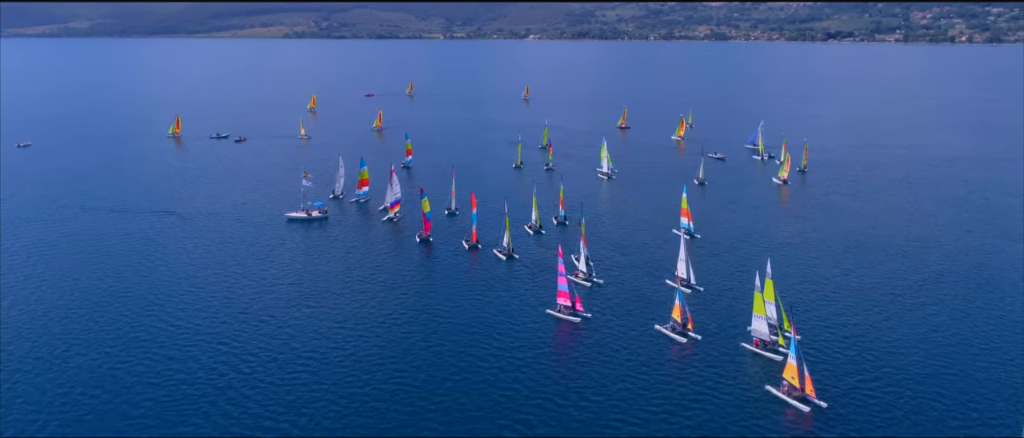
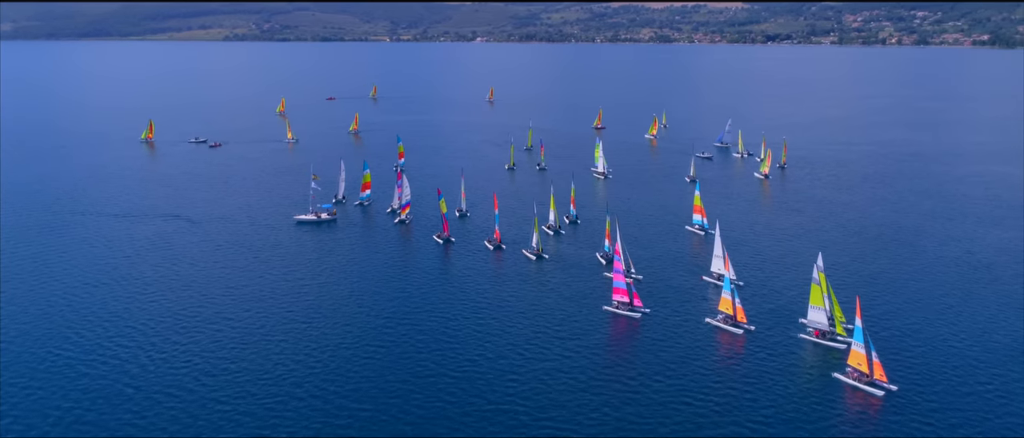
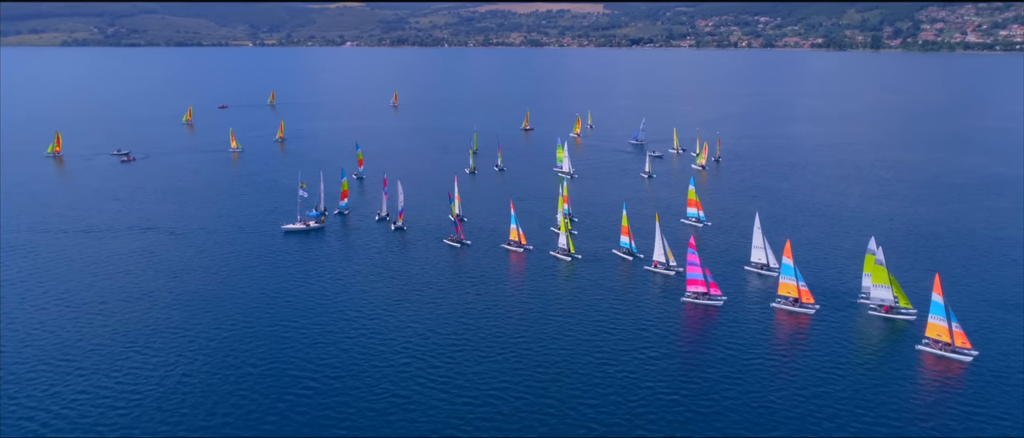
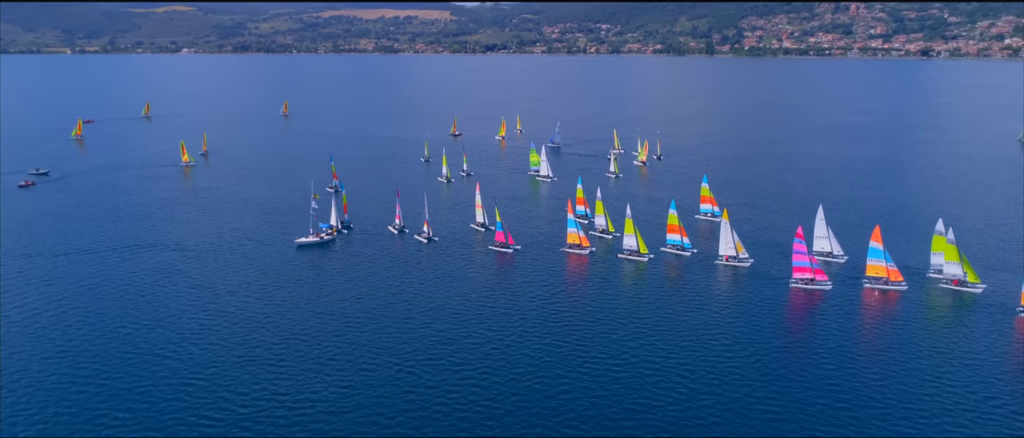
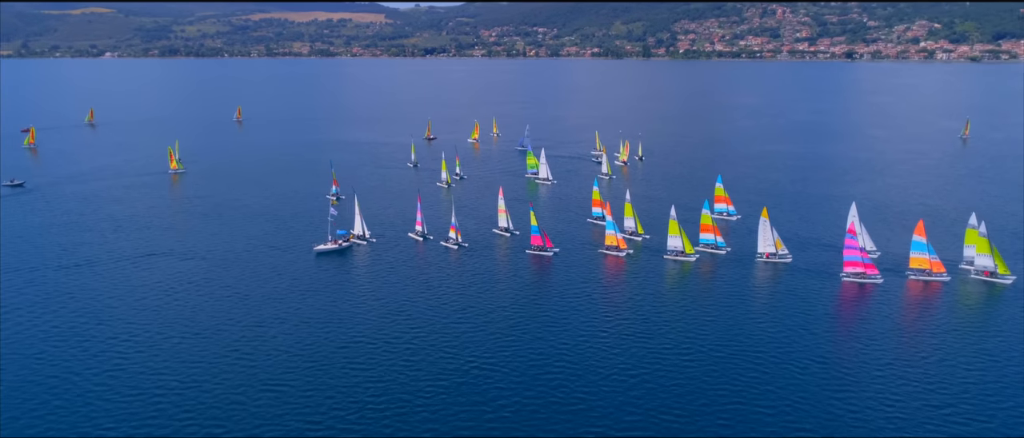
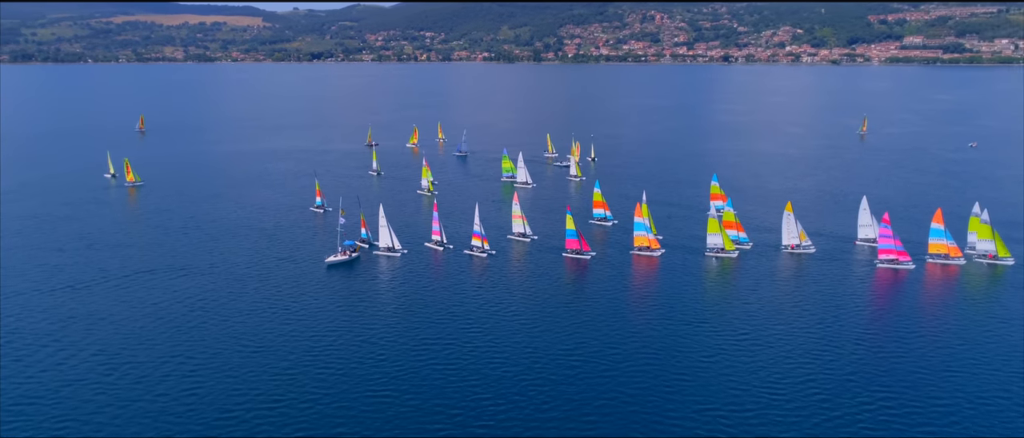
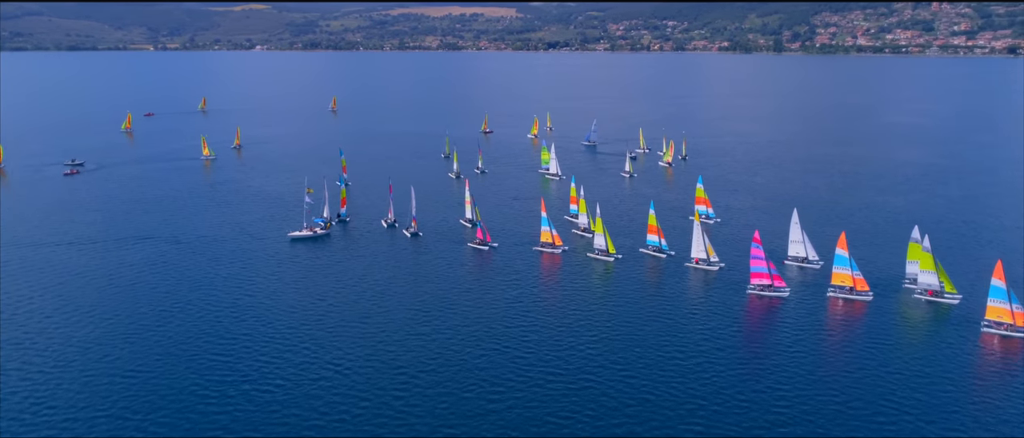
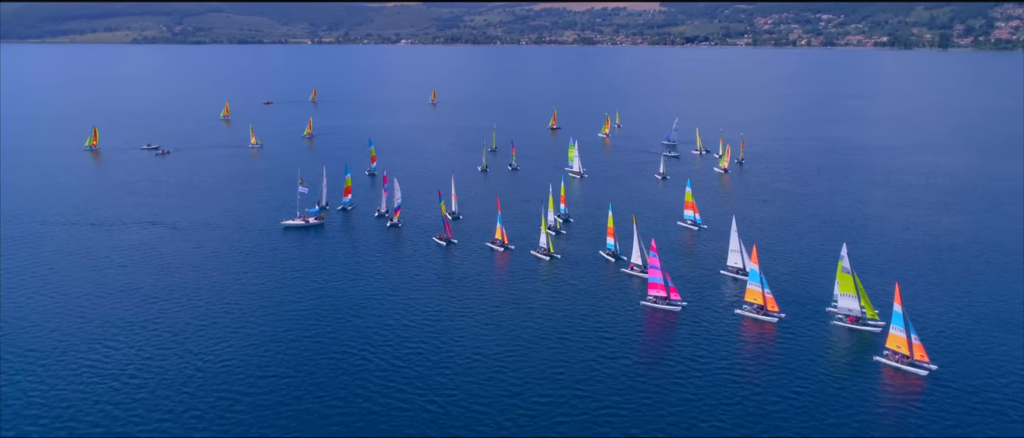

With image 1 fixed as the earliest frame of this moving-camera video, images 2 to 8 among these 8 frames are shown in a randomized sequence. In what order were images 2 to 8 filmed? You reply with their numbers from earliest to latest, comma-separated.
2, 8, 3, 7, 4, 5, 6
